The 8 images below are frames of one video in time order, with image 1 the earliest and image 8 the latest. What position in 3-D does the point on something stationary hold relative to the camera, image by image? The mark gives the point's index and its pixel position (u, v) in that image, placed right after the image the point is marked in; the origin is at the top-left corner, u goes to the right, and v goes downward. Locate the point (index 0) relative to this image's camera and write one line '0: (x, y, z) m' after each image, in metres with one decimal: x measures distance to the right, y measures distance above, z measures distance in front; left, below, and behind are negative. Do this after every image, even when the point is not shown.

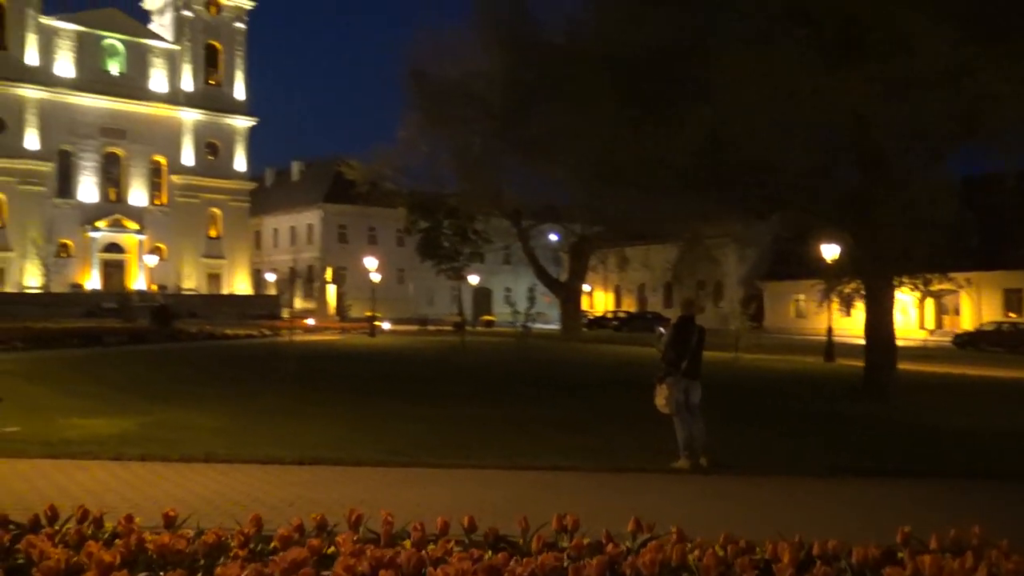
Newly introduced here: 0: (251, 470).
0: (-2.6, -1.8, +9.8) m
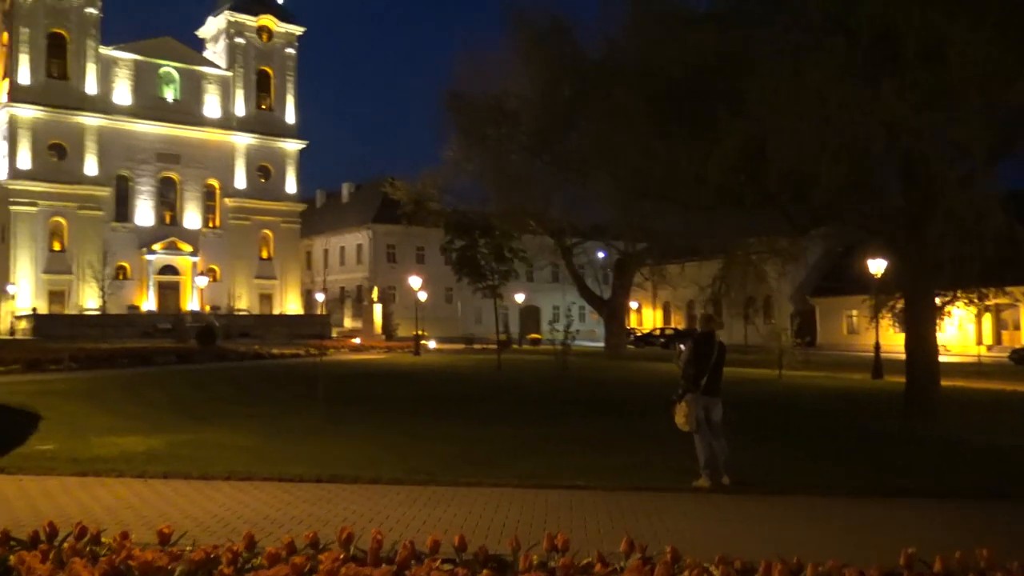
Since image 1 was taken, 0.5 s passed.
0: (-2.4, -2.0, +9.9) m
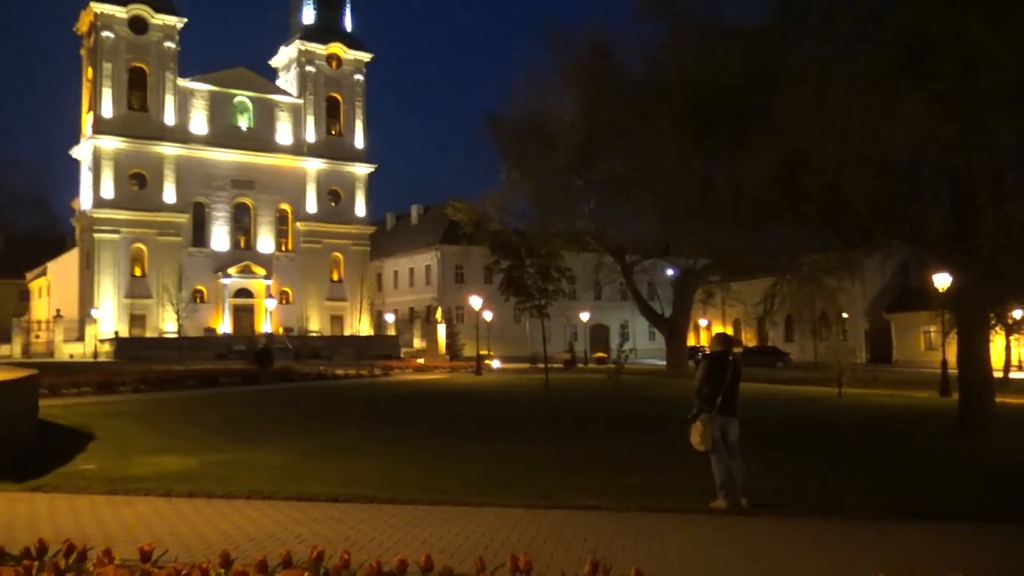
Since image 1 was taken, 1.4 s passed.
0: (-2.3, -2.3, +10.1) m
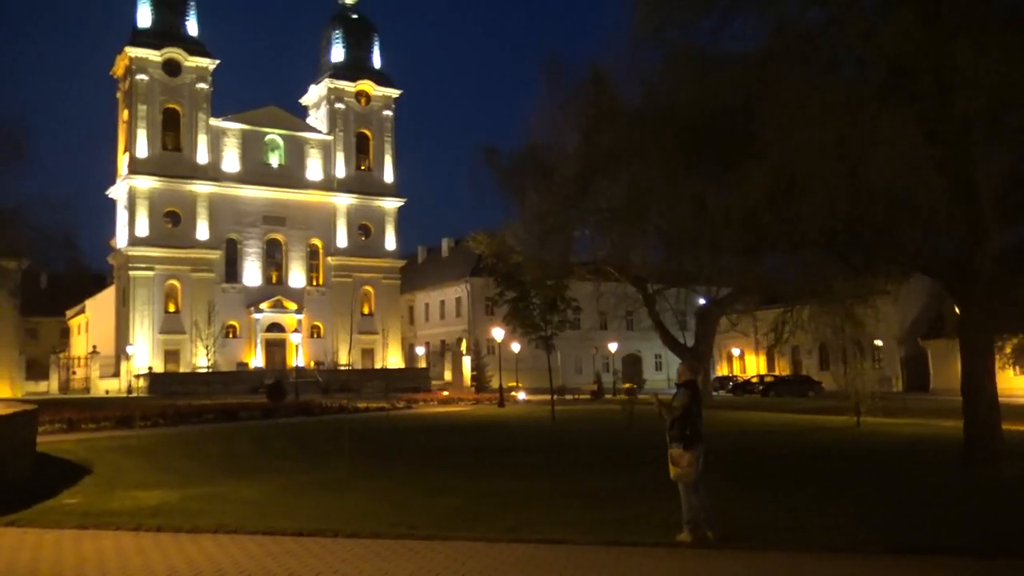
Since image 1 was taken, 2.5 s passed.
0: (-2.7, -2.6, +10.1) m
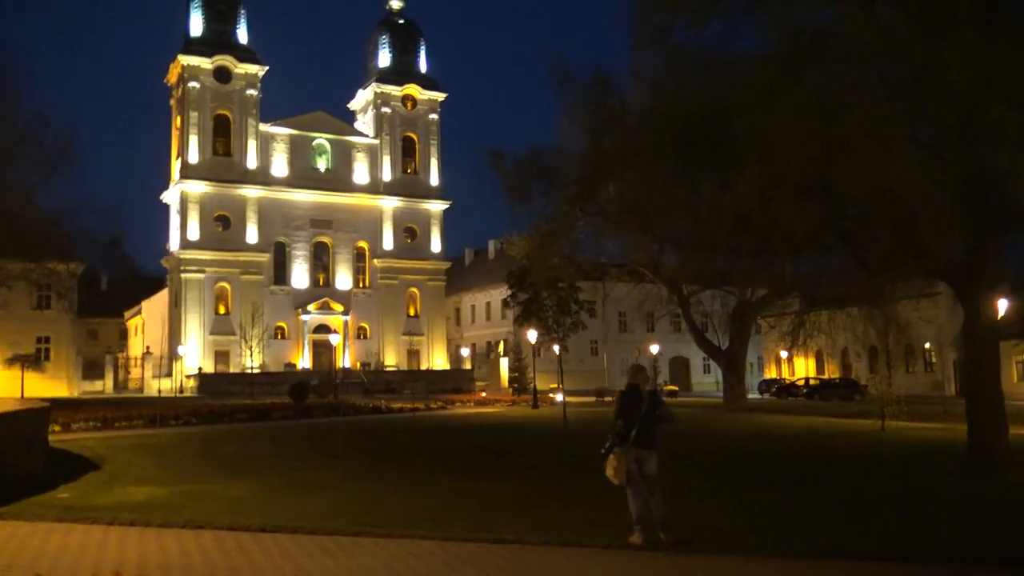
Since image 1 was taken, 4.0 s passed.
0: (-3.2, -2.6, +10.4) m
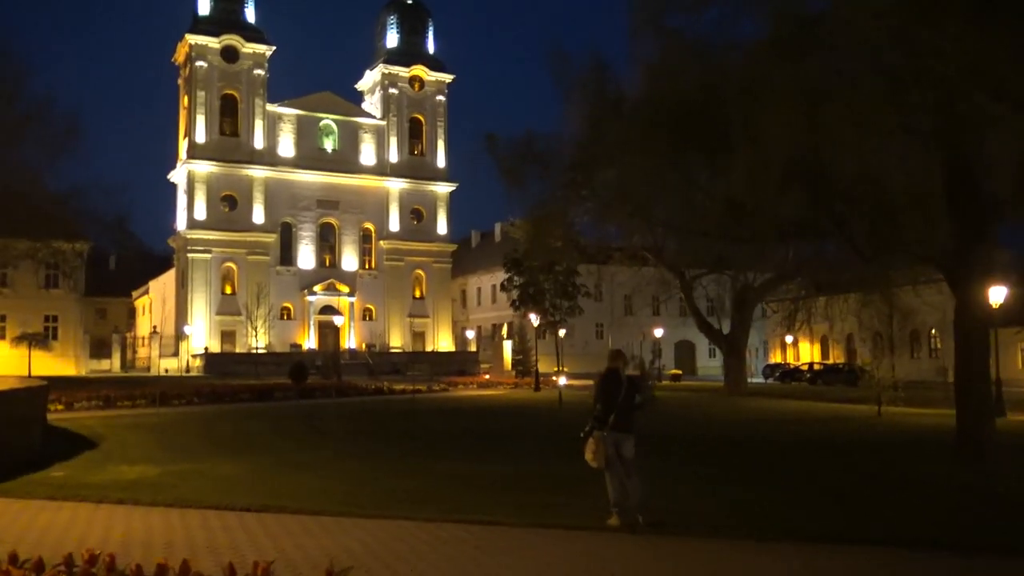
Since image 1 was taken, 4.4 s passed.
0: (-3.5, -2.4, +10.5) m
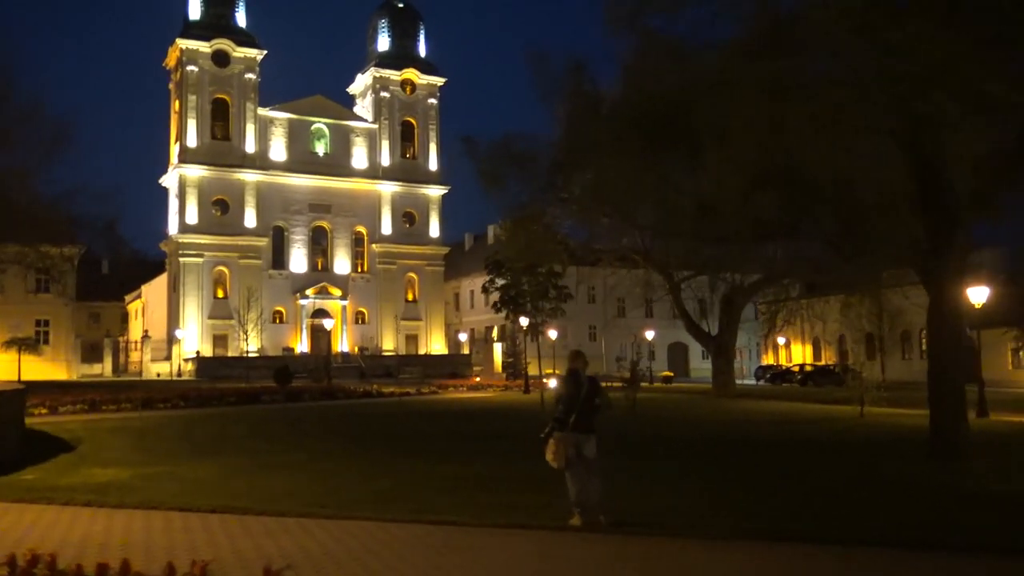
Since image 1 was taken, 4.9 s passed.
0: (-3.9, -2.5, +10.6) m
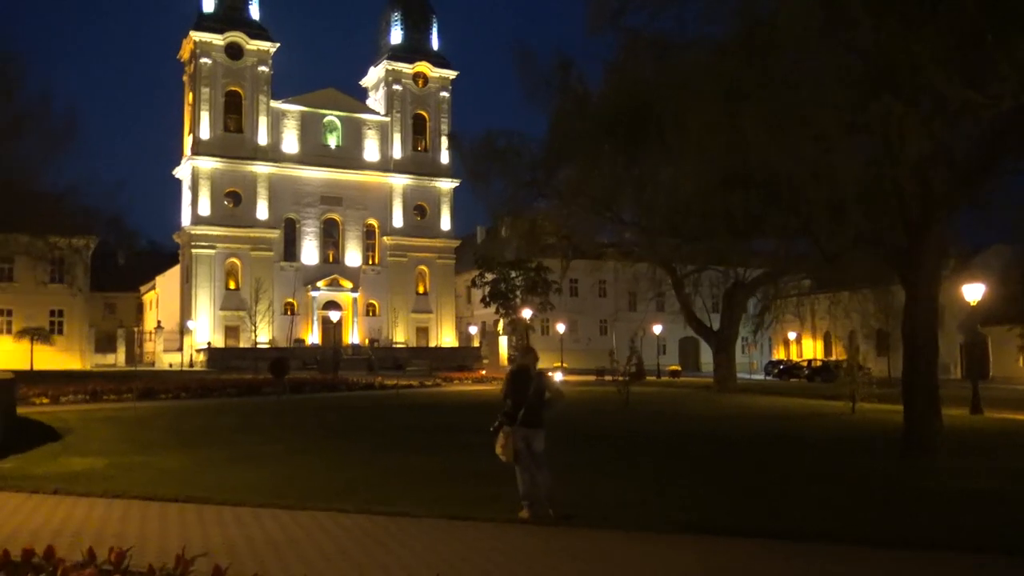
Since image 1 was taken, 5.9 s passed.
0: (-4.4, -2.4, +10.8) m
